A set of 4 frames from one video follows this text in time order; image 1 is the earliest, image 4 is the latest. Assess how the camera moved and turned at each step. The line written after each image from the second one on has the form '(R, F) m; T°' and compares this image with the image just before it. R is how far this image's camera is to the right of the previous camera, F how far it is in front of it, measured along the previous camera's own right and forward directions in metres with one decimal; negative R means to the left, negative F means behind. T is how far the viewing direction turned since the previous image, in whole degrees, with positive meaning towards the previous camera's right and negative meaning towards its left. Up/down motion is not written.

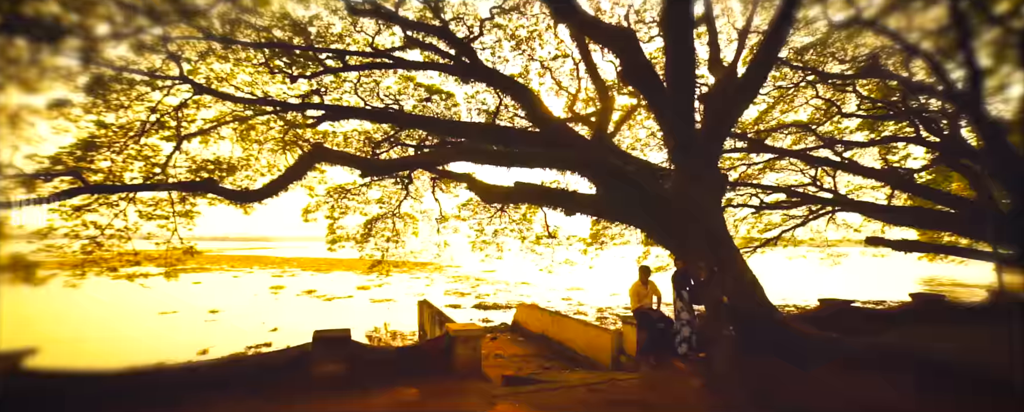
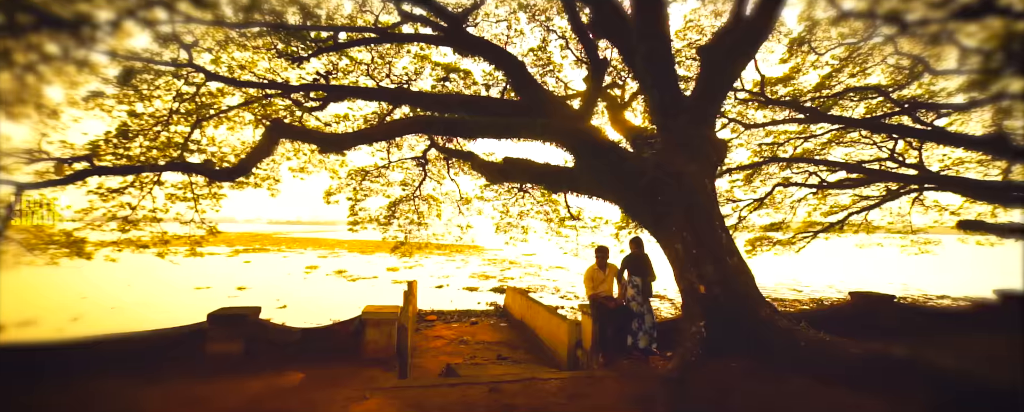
(+1.4, +0.6) m; -8°
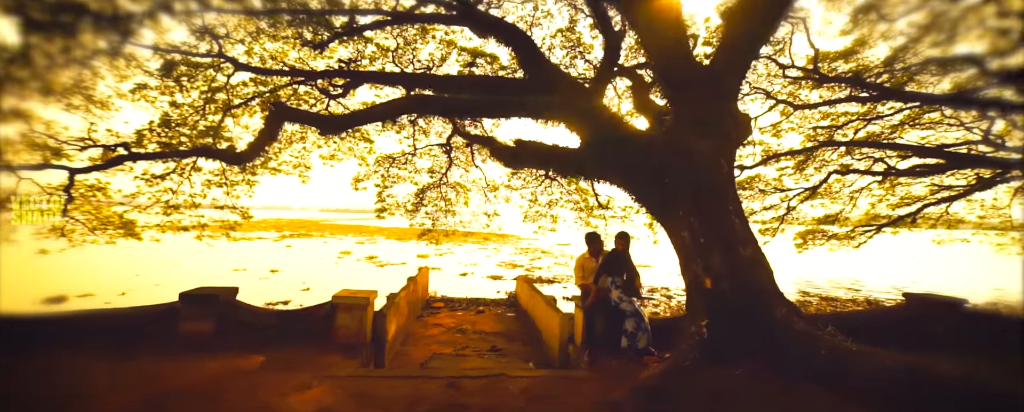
(+0.6, +0.4) m; -6°
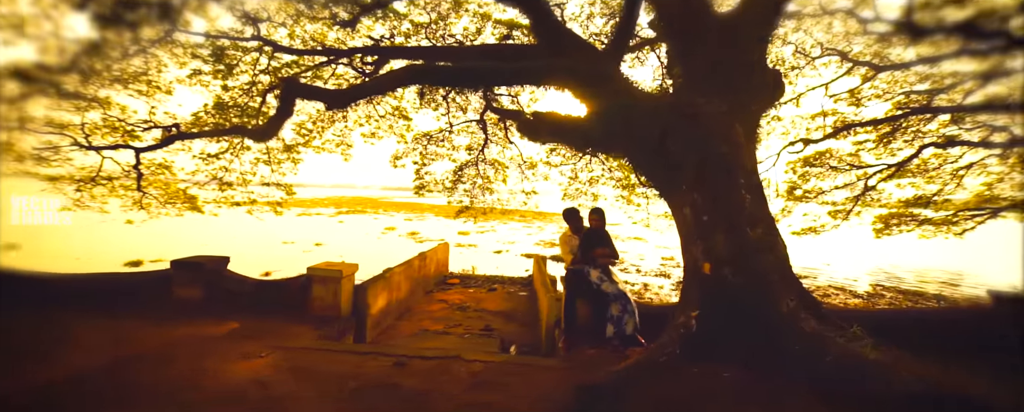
(+0.8, +0.4) m; -8°
